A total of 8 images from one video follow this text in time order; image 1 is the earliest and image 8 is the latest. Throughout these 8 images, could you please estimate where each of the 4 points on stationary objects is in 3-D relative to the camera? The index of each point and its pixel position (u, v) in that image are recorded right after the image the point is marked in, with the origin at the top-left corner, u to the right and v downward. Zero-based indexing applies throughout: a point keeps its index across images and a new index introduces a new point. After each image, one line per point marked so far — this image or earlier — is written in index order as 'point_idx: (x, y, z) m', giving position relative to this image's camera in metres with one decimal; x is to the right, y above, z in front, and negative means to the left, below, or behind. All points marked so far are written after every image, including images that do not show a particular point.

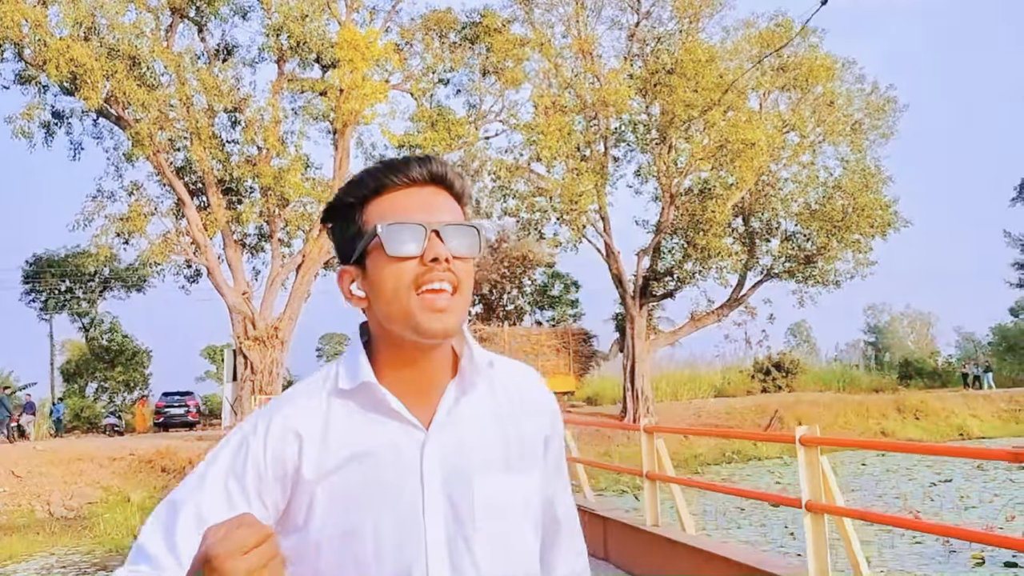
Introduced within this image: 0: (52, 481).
0: (-9.6, -4.1, +19.0) m
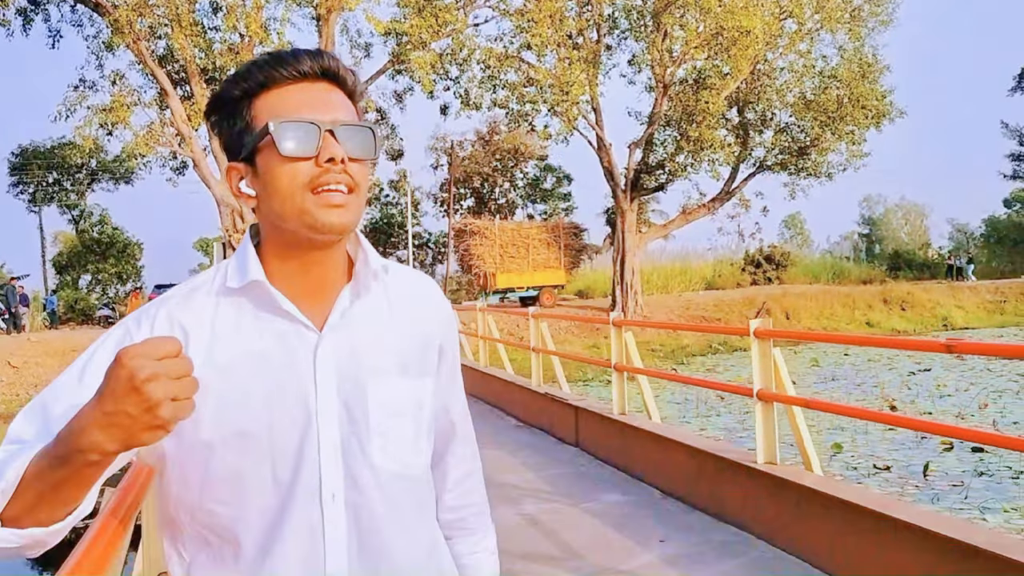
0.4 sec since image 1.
0: (-9.9, -1.8, +19.3) m
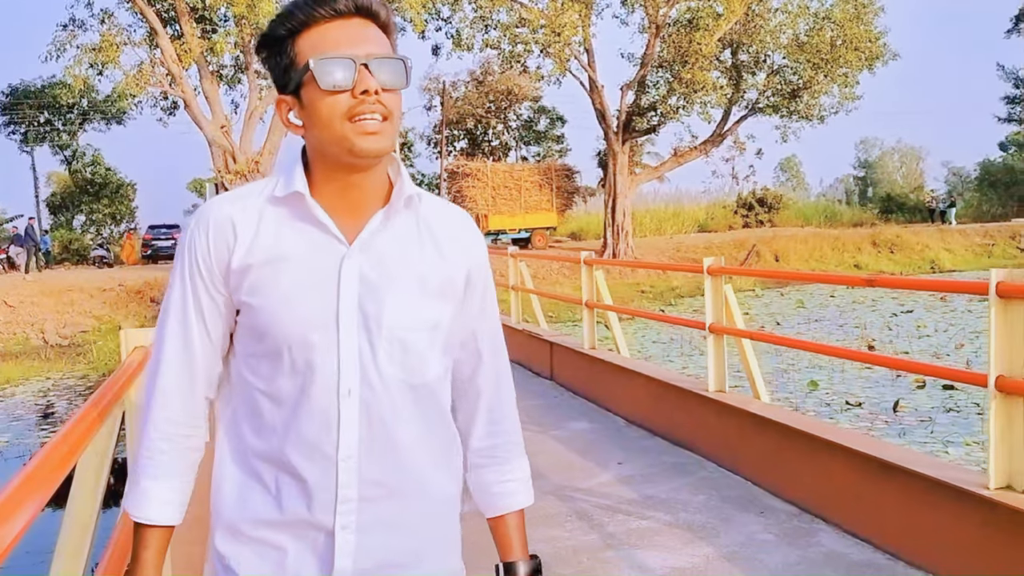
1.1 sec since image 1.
0: (-10.1, -0.5, +19.6) m
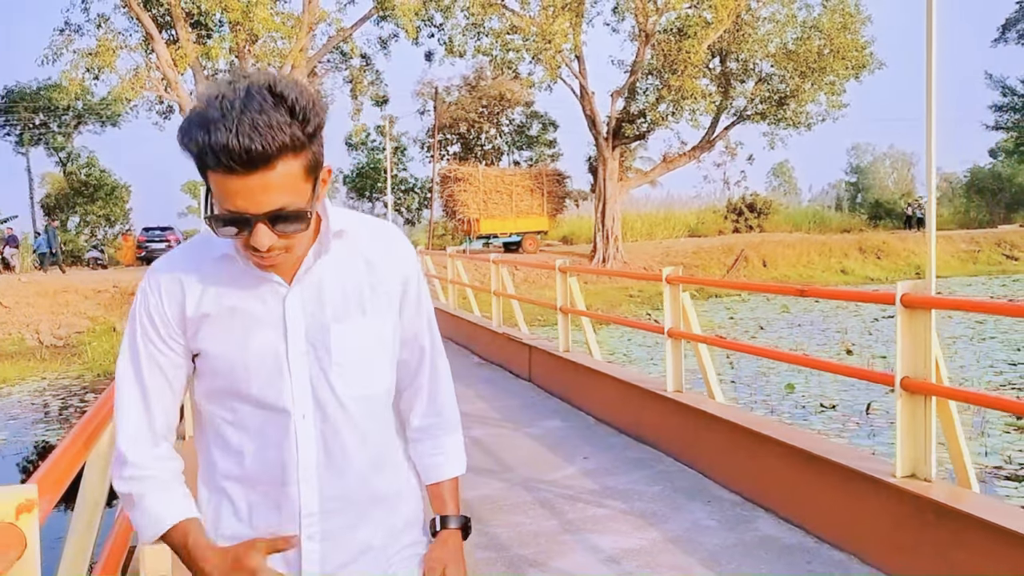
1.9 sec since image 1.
0: (-10.4, -0.5, +19.9) m
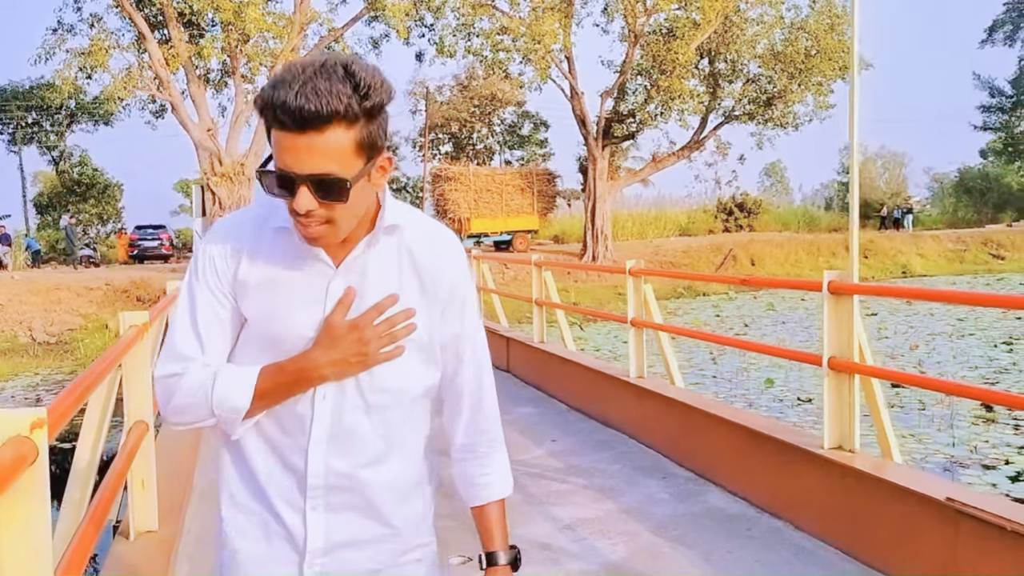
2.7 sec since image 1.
0: (-10.6, -0.5, +20.1) m
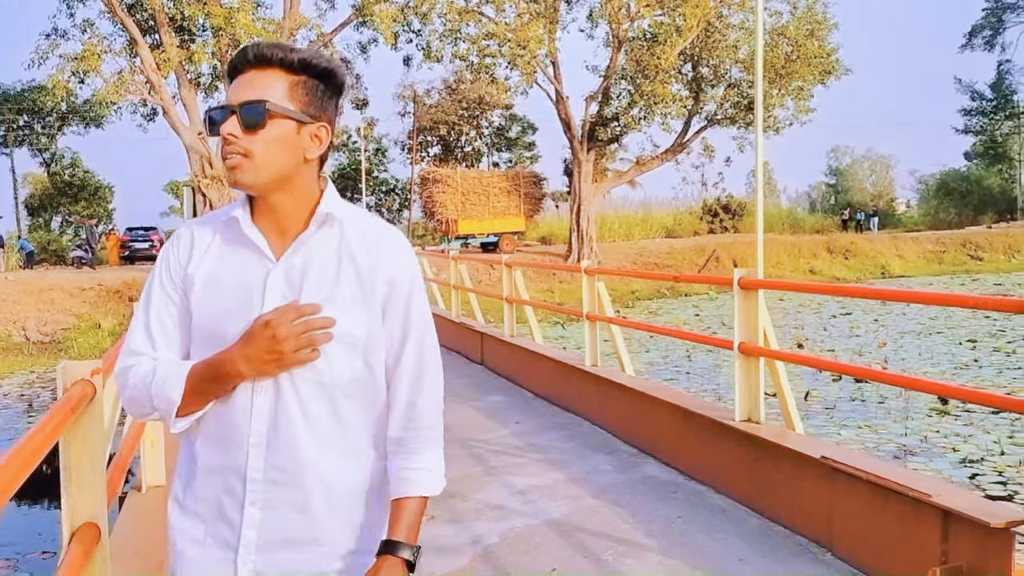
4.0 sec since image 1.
0: (-11.0, -0.5, +20.5) m
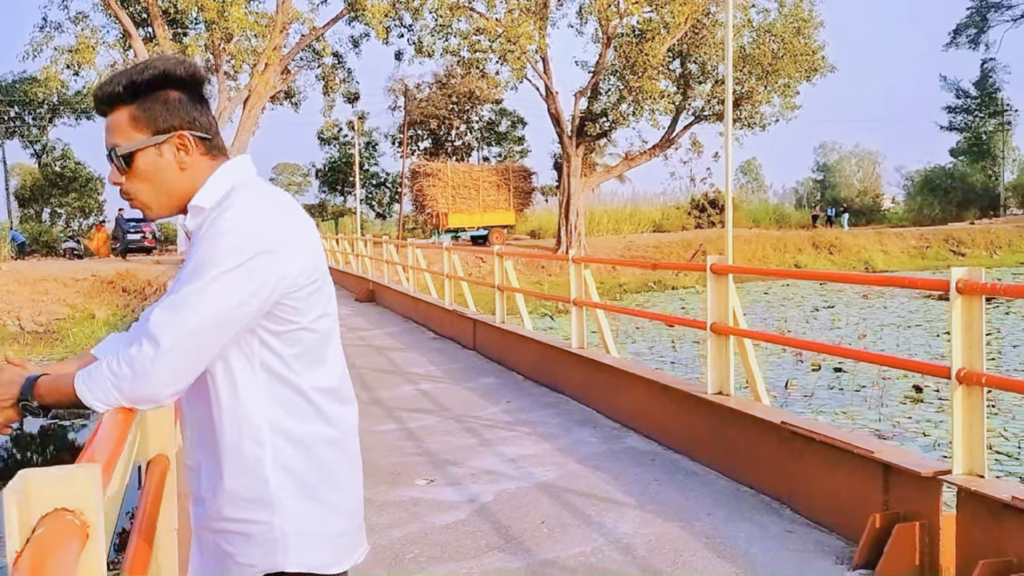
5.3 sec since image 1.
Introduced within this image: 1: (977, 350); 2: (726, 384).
0: (-11.2, -0.2, +20.8) m
1: (+1.5, -0.2, +2.9) m
2: (+1.0, -0.5, +4.2) m
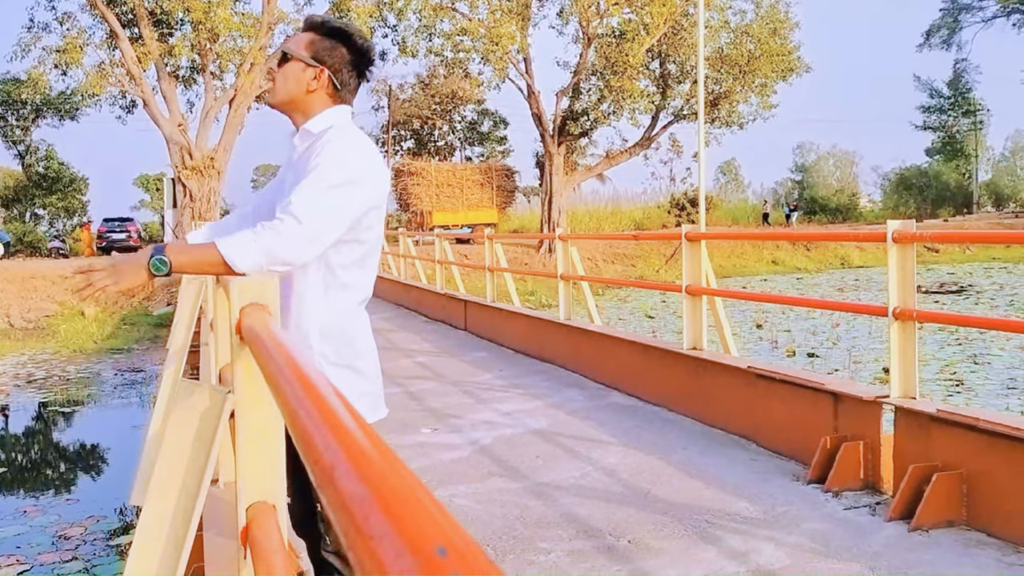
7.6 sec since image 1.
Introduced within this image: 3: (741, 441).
0: (-11.6, -0.2, +21.0) m
1: (+1.5, 0.0, +3.4) m
2: (+1.0, -0.3, +4.7) m
3: (+1.1, -0.7, +4.2) m
